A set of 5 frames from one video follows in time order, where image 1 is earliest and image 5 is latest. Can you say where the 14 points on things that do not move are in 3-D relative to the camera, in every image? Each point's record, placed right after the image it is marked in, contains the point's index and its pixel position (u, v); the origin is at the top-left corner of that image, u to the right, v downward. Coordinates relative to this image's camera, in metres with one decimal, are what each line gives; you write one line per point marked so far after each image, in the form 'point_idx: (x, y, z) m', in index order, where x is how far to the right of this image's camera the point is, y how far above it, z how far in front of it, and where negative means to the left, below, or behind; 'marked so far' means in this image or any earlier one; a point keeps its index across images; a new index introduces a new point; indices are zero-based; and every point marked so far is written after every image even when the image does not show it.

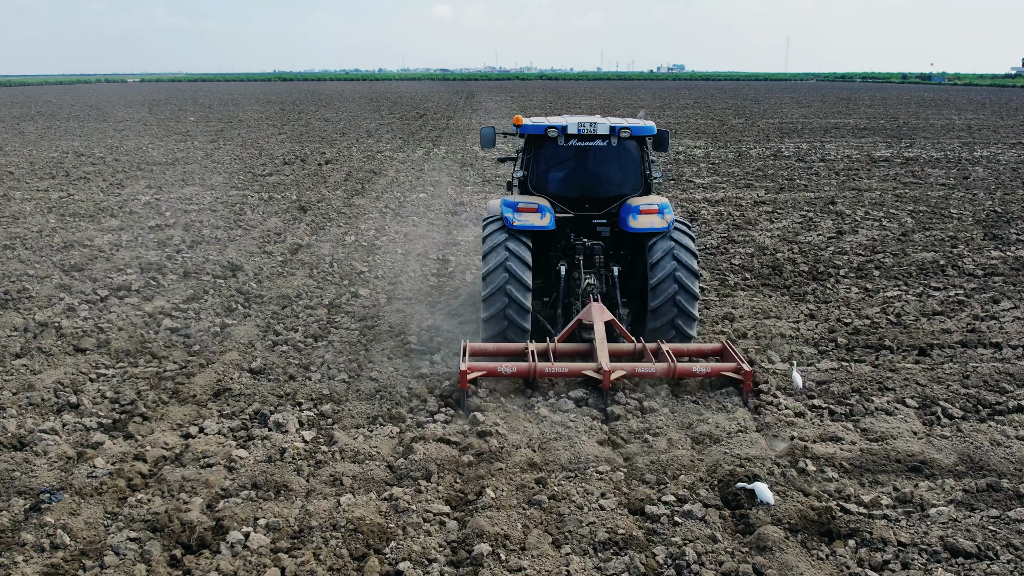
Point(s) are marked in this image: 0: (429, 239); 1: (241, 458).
0: (-0.7, +0.4, +9.8) m
1: (-1.1, -0.7, +4.3) m
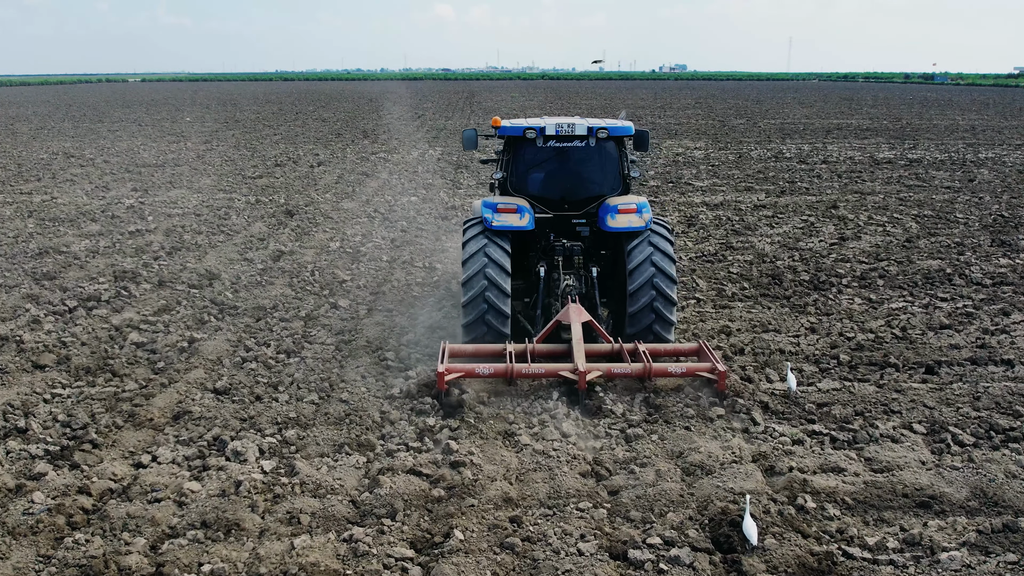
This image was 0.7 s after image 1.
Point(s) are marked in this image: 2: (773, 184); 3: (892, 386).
0: (-0.8, +0.4, +9.4) m
1: (-1.2, -0.7, +4.0) m
2: (+3.4, +1.4, +14.5) m
3: (+1.8, -0.5, +5.3) m
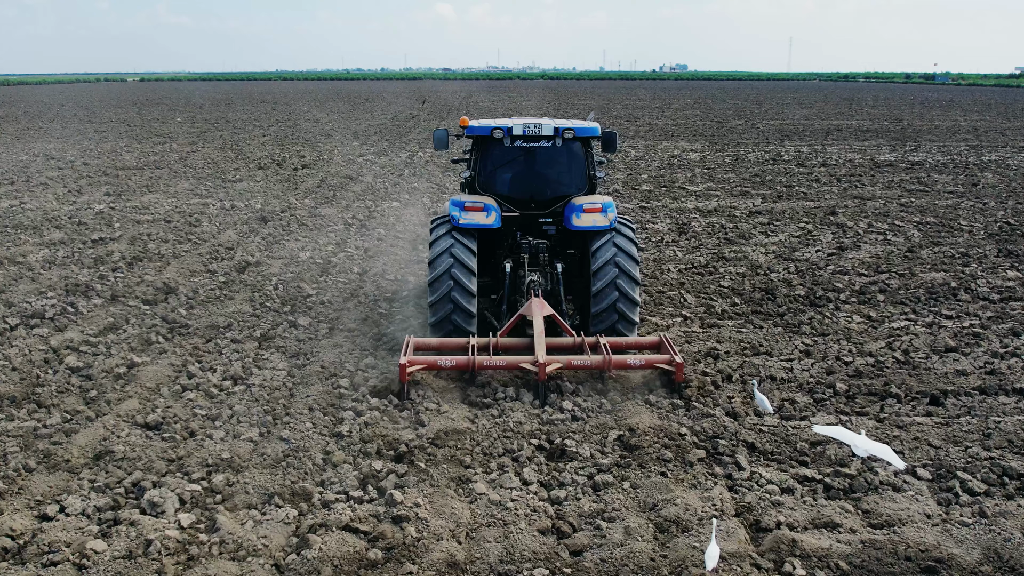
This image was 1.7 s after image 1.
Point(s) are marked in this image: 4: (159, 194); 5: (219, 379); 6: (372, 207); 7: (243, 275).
0: (-1.0, +0.3, +8.9) m
1: (-1.3, -0.8, +3.5) m
2: (+3.3, +1.3, +14.0) m
3: (+1.6, -0.6, +4.8) m
4: (-4.3, +1.1, +13.6) m
5: (-1.4, -0.4, +5.4) m
6: (-1.5, +0.9, +12.1) m
7: (-2.0, +0.1, +8.2) m
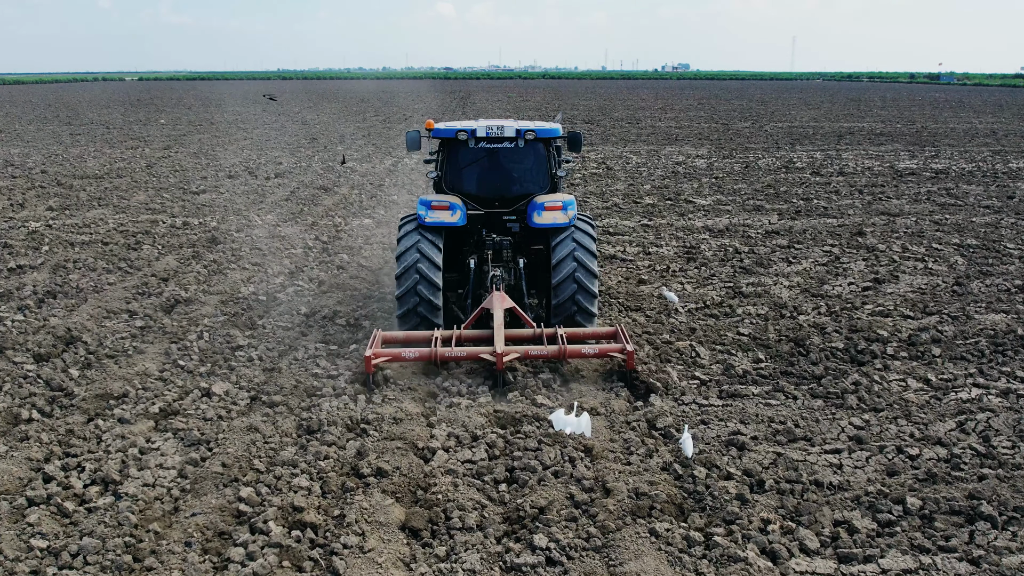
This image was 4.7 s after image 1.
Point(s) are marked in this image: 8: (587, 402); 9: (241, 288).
0: (-1.1, 0.0, +7.6) m
1: (-1.5, -1.1, +2.2) m
2: (+3.1, +1.0, +12.7) m
3: (+1.5, -0.9, +3.4) m
4: (-4.5, +0.9, +12.2) m
5: (-1.6, -0.7, +4.1) m
6: (-1.7, +0.6, +10.8) m
7: (-2.1, -0.2, +6.9) m
8: (+0.3, -0.5, +5.0) m
9: (-1.9, 0.0, +7.7) m
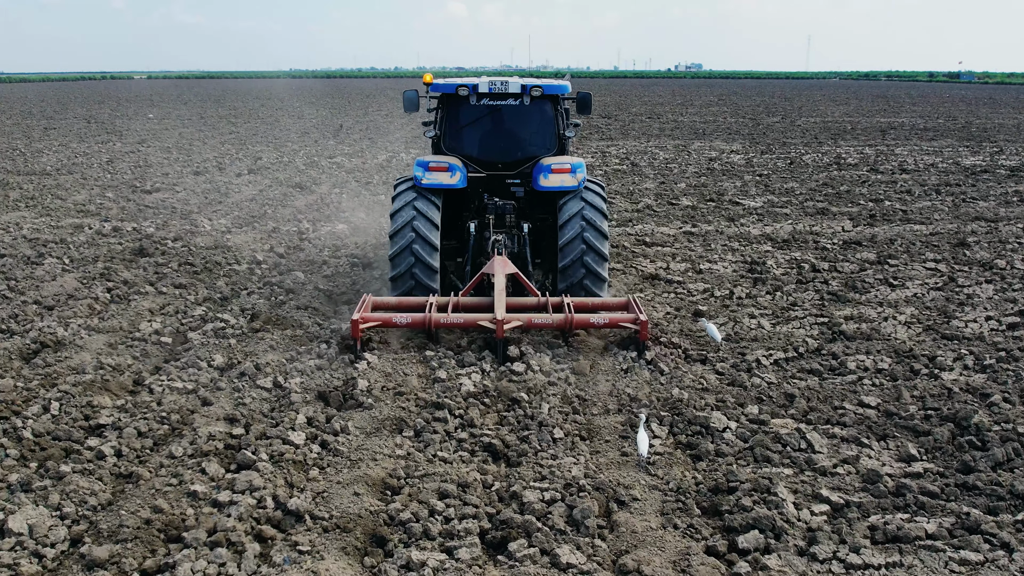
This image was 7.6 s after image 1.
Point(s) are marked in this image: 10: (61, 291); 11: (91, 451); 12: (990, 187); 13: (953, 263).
0: (-1.1, -0.2, +5.4) m
1: (-1.5, -1.3, 0.0) m
2: (+3.2, +0.8, +10.5) m
3: (+1.5, -1.0, +1.3) m
4: (-4.4, +0.7, +10.1) m
5: (-1.6, -0.9, +2.0) m
6: (-1.6, +0.4, +8.7) m
7: (-2.1, -0.4, +4.7) m
8: (+0.4, -0.7, +2.8) m
9: (-1.8, -0.2, +5.6) m
10: (-2.6, 0.0, +6.4) m
11: (-1.4, -0.5, +3.7) m
12: (+5.3, +1.1, +12.3) m
13: (+2.9, +0.2, +7.3) m
